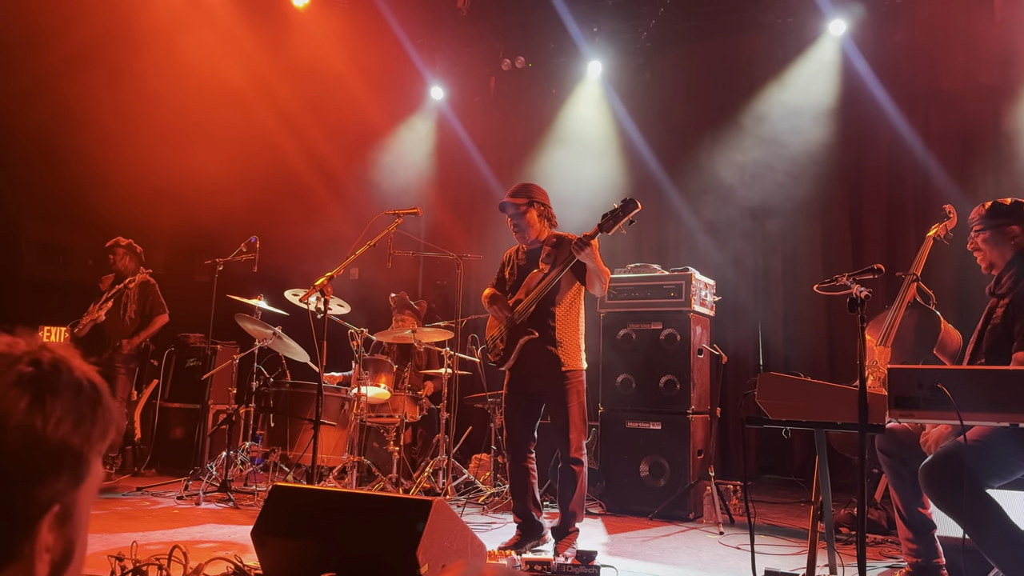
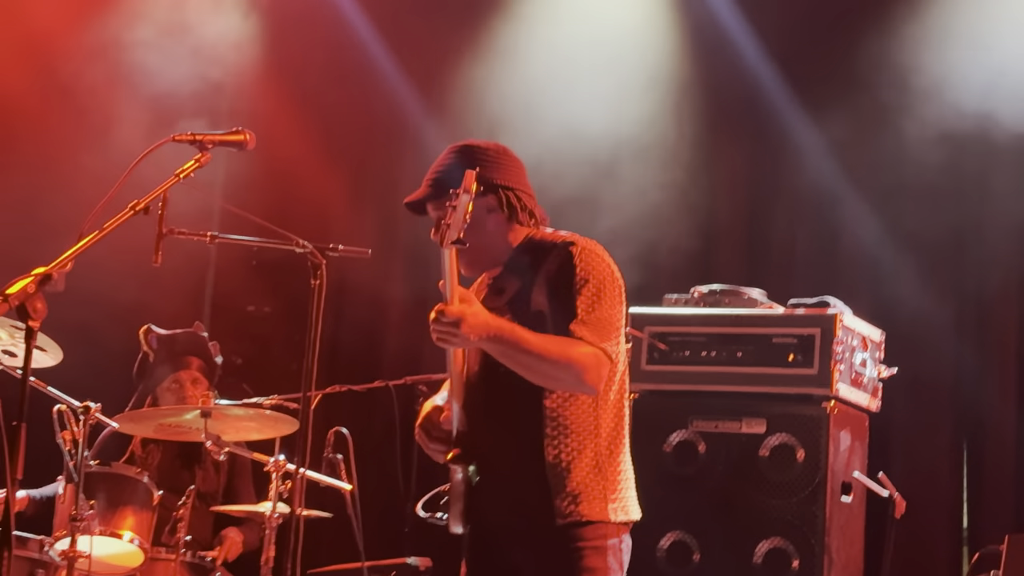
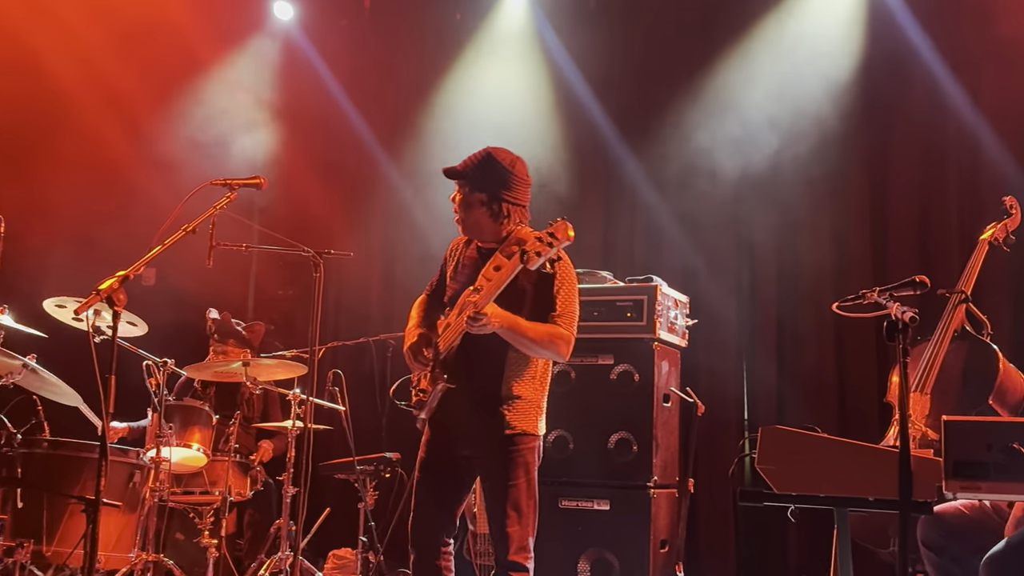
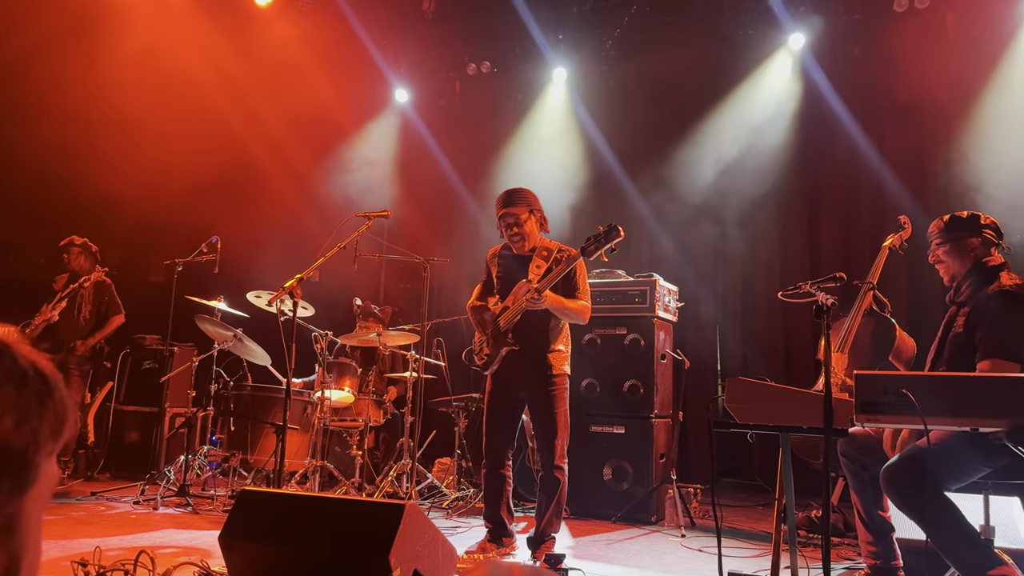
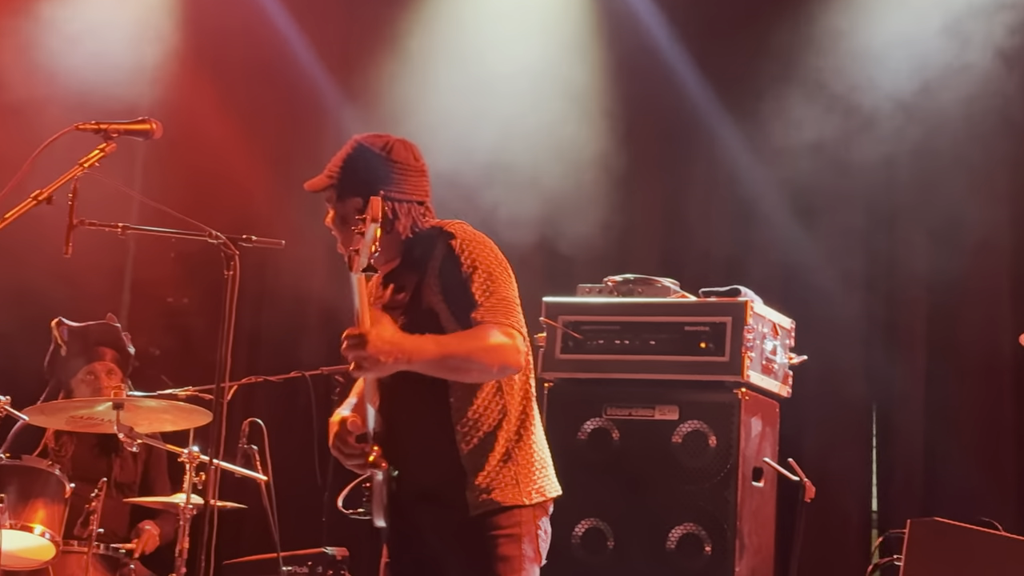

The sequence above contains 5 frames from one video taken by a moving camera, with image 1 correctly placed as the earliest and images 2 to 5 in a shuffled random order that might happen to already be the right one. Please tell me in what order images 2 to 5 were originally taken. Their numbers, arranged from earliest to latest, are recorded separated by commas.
4, 3, 5, 2
